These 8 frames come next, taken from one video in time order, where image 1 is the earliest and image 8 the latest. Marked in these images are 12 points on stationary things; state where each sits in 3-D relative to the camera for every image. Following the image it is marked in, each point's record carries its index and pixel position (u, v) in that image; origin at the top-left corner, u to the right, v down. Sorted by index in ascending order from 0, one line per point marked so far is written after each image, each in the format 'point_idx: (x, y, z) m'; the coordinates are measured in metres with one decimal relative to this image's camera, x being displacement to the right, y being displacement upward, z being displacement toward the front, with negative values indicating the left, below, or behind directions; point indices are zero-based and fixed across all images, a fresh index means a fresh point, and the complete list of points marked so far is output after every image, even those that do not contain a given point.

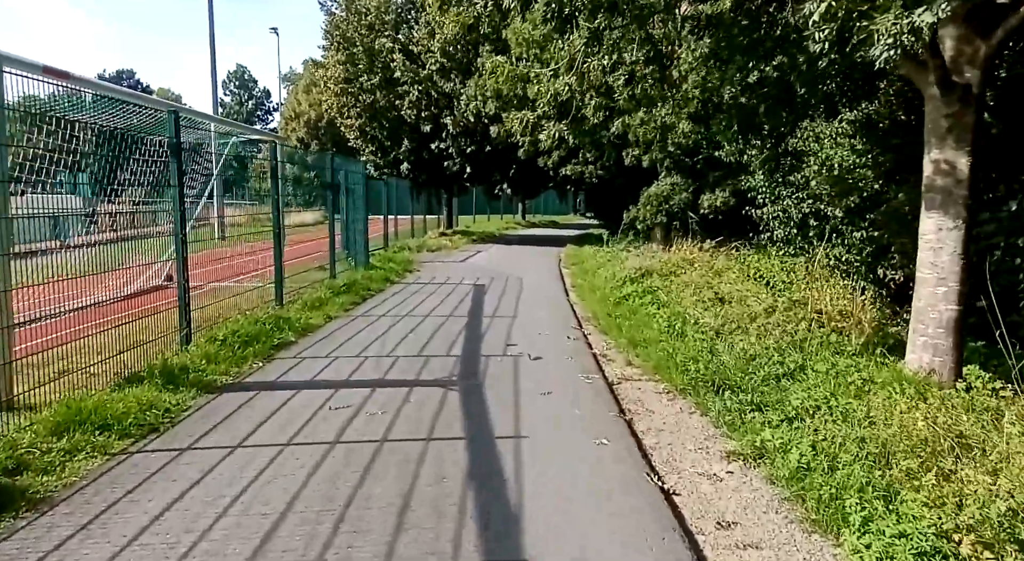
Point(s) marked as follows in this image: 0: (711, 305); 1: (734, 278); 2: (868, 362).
0: (+2.6, -0.3, +9.5) m
1: (+3.5, 0.0, +11.3) m
2: (+3.2, -0.8, +6.5) m
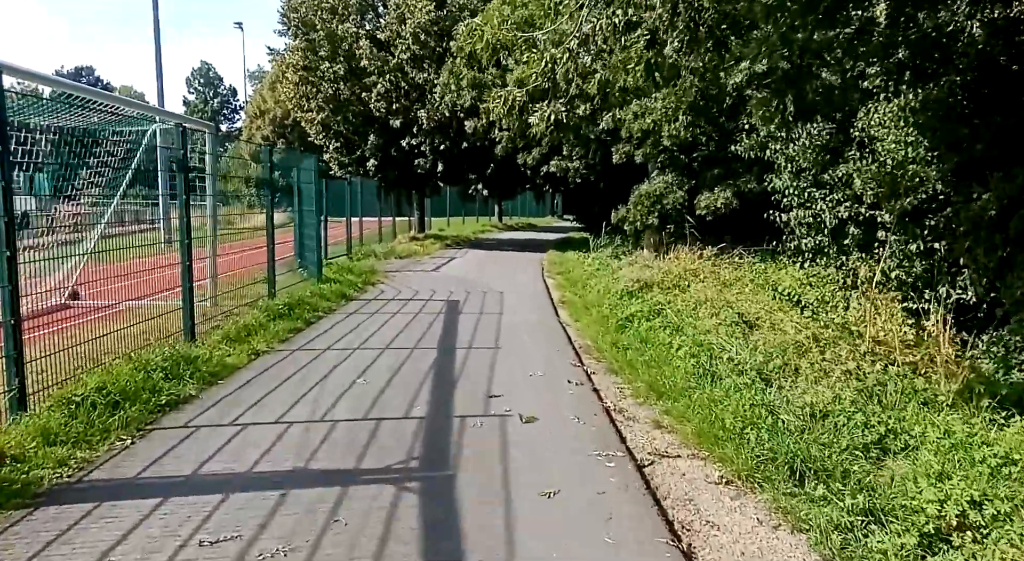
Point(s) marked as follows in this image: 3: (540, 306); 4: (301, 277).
0: (+2.4, -0.5, +7.8) m
1: (+3.2, -0.2, +9.5) m
2: (+3.1, -1.0, +4.8) m
3: (+0.4, -0.4, +11.2) m
4: (-3.3, +0.1, +11.4) m
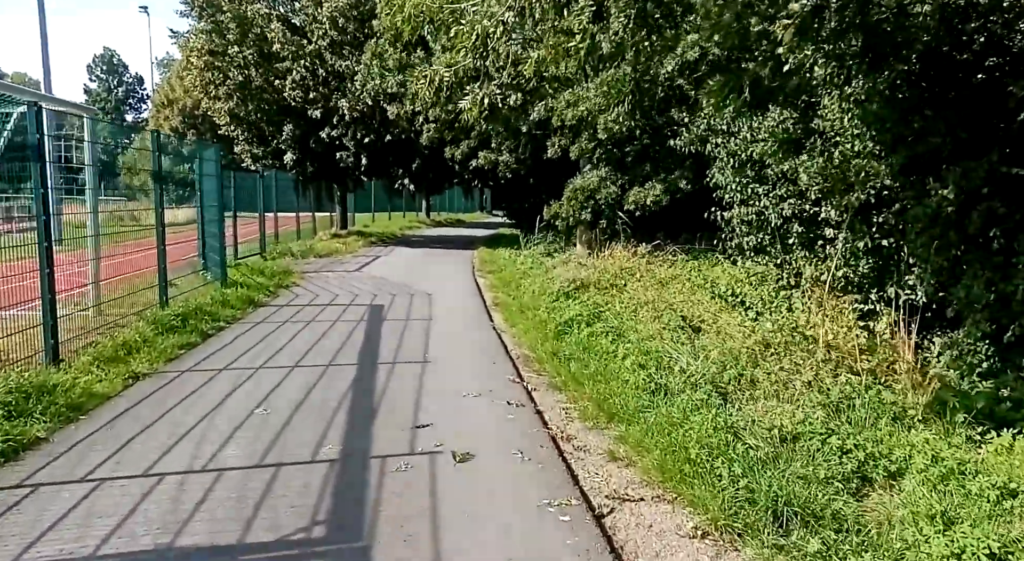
0: (+1.7, -0.6, +7.2) m
1: (+2.3, -0.2, +9.0) m
2: (+2.7, -1.0, +4.3) m
3: (-0.6, -0.4, +10.5) m
4: (-4.3, 0.0, +10.2) m
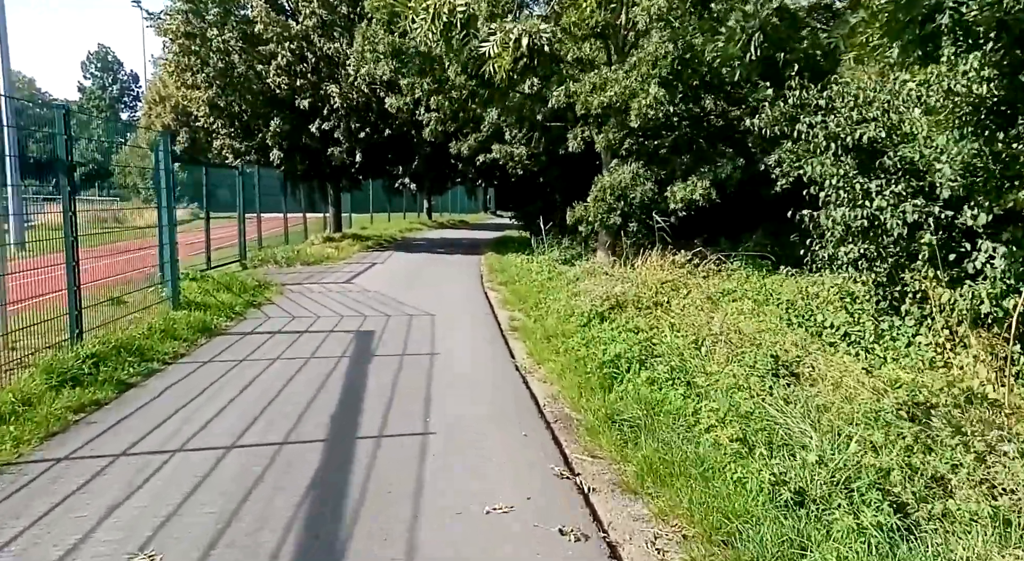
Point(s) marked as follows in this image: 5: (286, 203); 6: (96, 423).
0: (+2.0, -0.8, +5.2) m
1: (+2.6, -0.5, +7.0) m
2: (+3.0, -1.2, +2.3) m
3: (-0.3, -0.7, +8.4) m
4: (-4.1, -0.2, +8.2) m
5: (-5.7, +2.0, +18.1) m
6: (-2.7, -0.9, +4.6) m
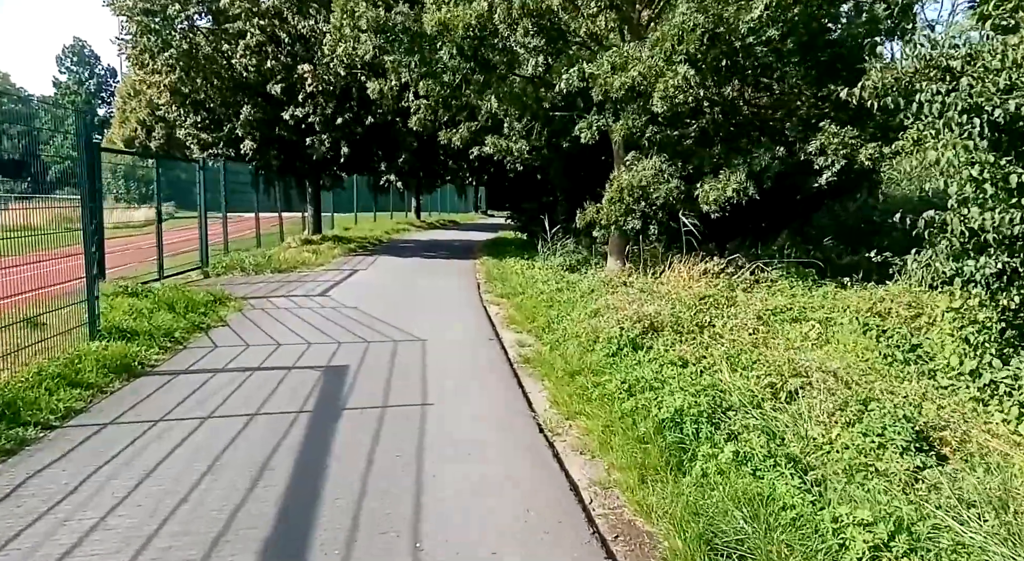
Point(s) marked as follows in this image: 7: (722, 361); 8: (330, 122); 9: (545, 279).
0: (+2.1, -1.0, +3.5) m
1: (+2.7, -0.6, +5.3) m
2: (+3.2, -1.4, +0.6) m
3: (-0.2, -0.8, +6.7) m
4: (-4.0, -0.4, +6.4) m
5: (-5.7, +1.8, +16.3) m
6: (-2.5, -1.1, +2.8) m
7: (+1.8, -0.6, +6.3) m
8: (-4.1, +3.6, +16.2) m
9: (+0.5, +0.1, +12.1) m
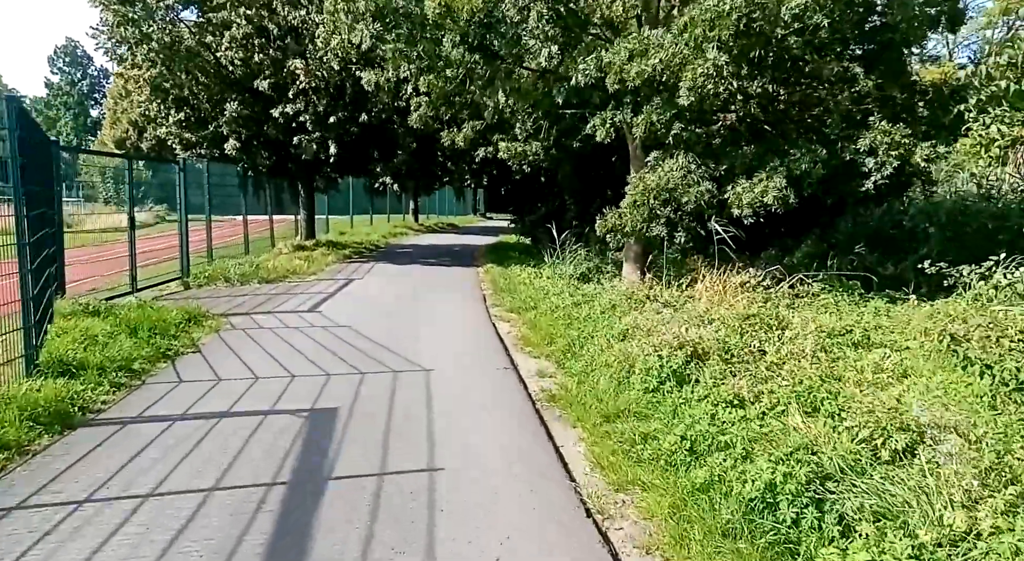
0: (+2.3, -1.1, +2.4) m
1: (+2.9, -0.8, +4.2) m
2: (+3.4, -1.6, -0.5) m
3: (-0.1, -1.0, +5.6) m
4: (-3.8, -0.6, +5.3) m
5: (-5.6, +1.6, +15.1) m
6: (-2.3, -1.3, +1.7) m
7: (+2.0, -0.8, +5.2) m
8: (-4.0, +3.4, +15.1) m
9: (+0.7, -0.1, +11.0) m
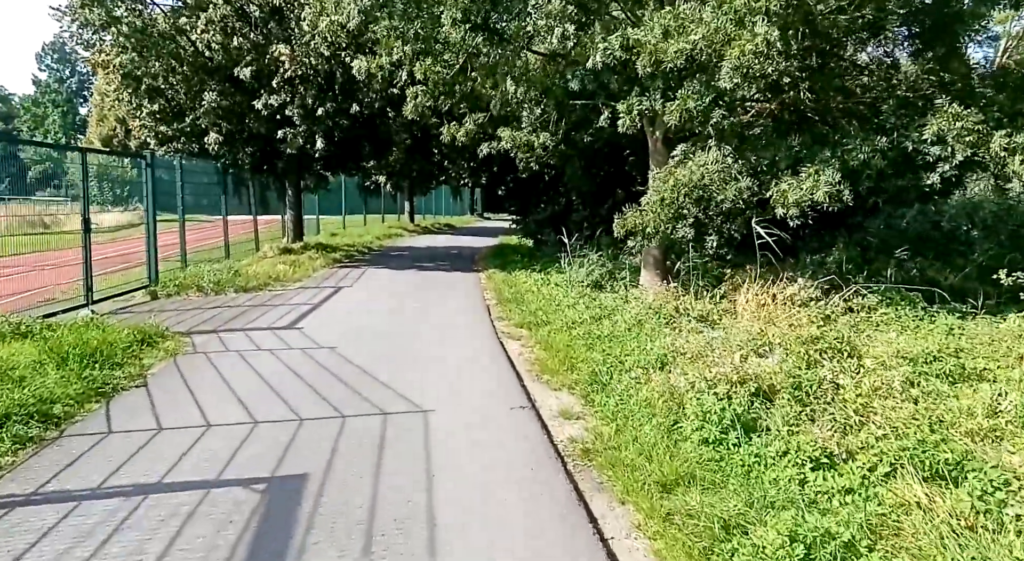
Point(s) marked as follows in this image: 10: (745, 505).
0: (+2.5, -1.3, +1.2) m
1: (+3.0, -0.9, +3.0) m
2: (+3.6, -1.7, -1.7) m
3: (+0.1, -1.1, +4.3) m
4: (-3.6, -0.7, +4.0) m
5: (-5.5, +1.5, +13.9) m
6: (-2.1, -1.4, +0.4) m
7: (+2.1, -1.0, +3.9) m
8: (-3.9, +3.2, +13.8) m
9: (+0.8, -0.3, +9.7) m
10: (+1.2, -1.1, +3.6) m
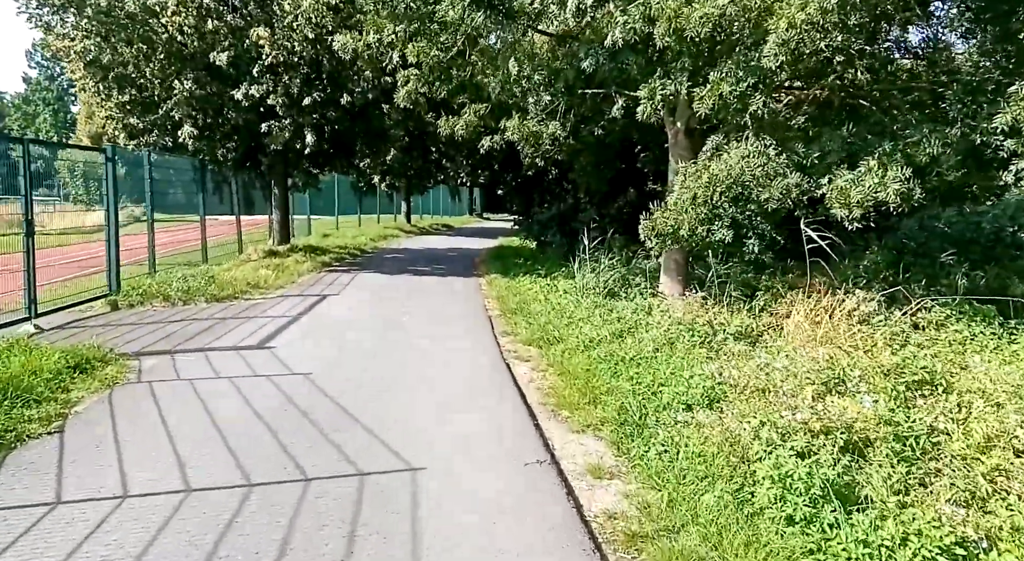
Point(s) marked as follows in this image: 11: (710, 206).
0: (+2.6, -1.4, 0.0) m
1: (+3.1, -1.0, +1.8) m
2: (+3.7, -1.8, -2.9) m
3: (+0.2, -1.3, +3.2) m
4: (-3.6, -0.8, +2.8) m
5: (-5.4, +1.4, +12.7) m
6: (-2.0, -1.5, -0.8) m
7: (+2.2, -1.1, +2.7) m
8: (-3.8, +3.1, +12.6) m
9: (+0.9, -0.4, +8.5) m
10: (+1.2, -1.2, +2.5) m
11: (+2.0, +0.7, +7.2) m
